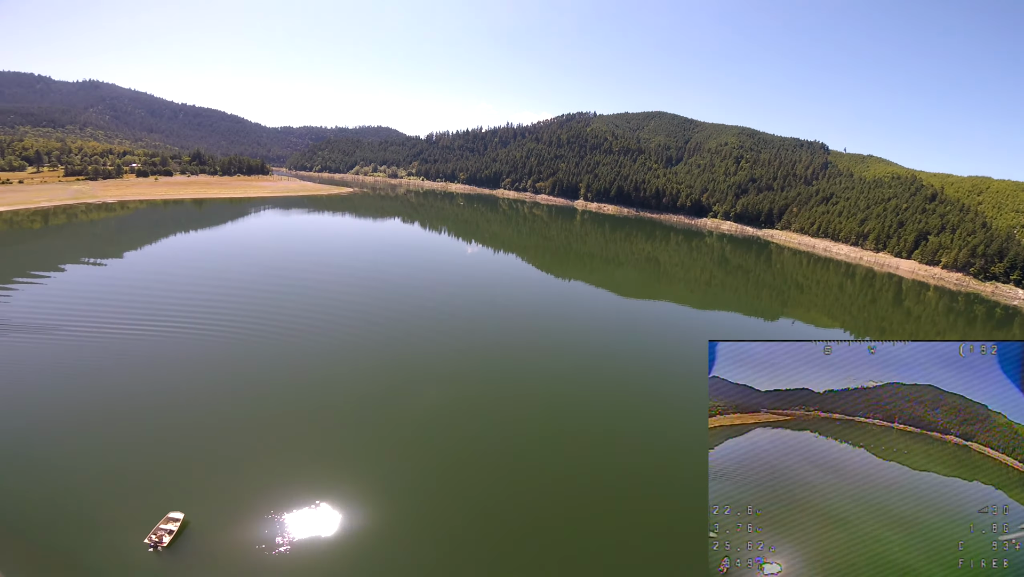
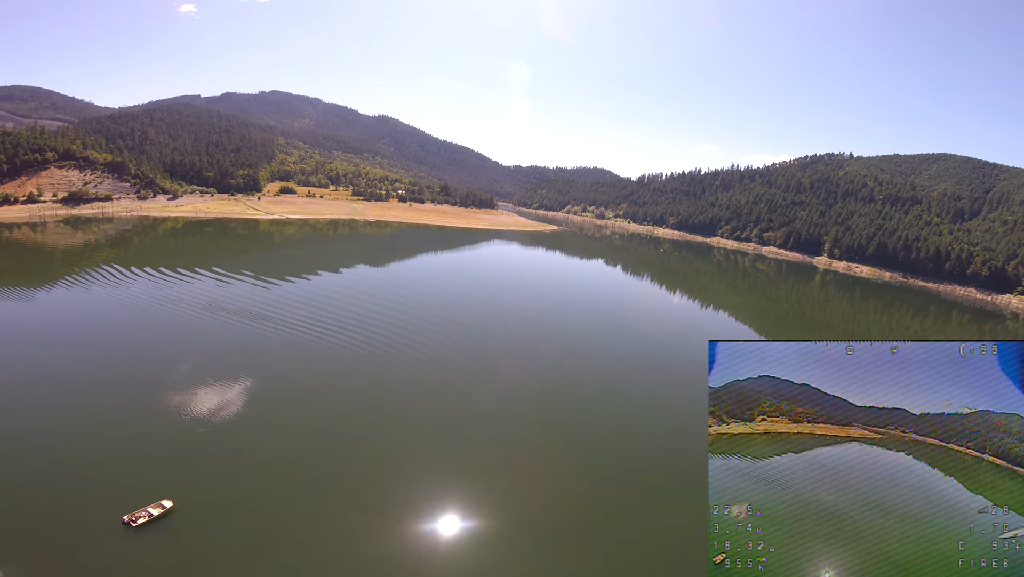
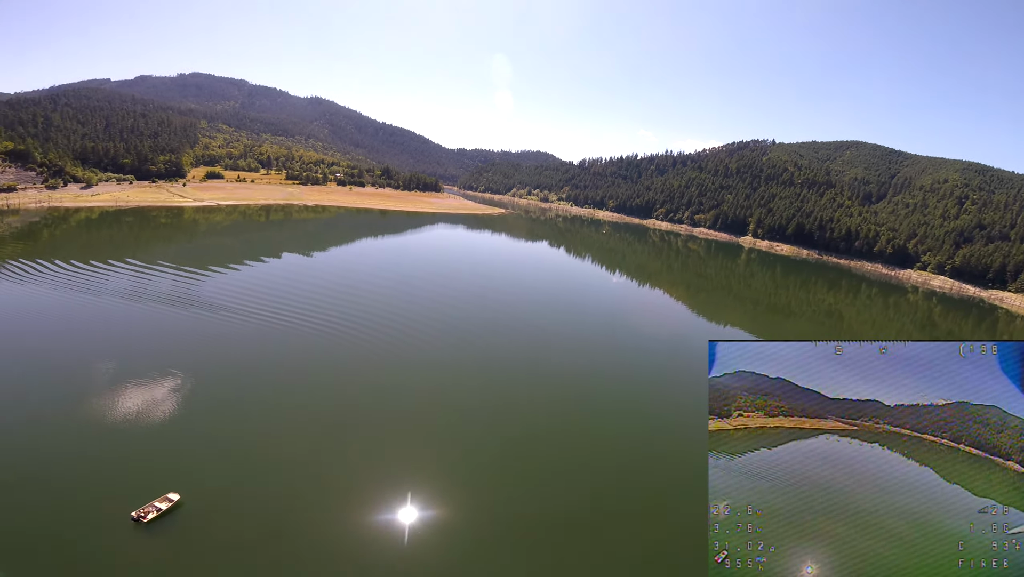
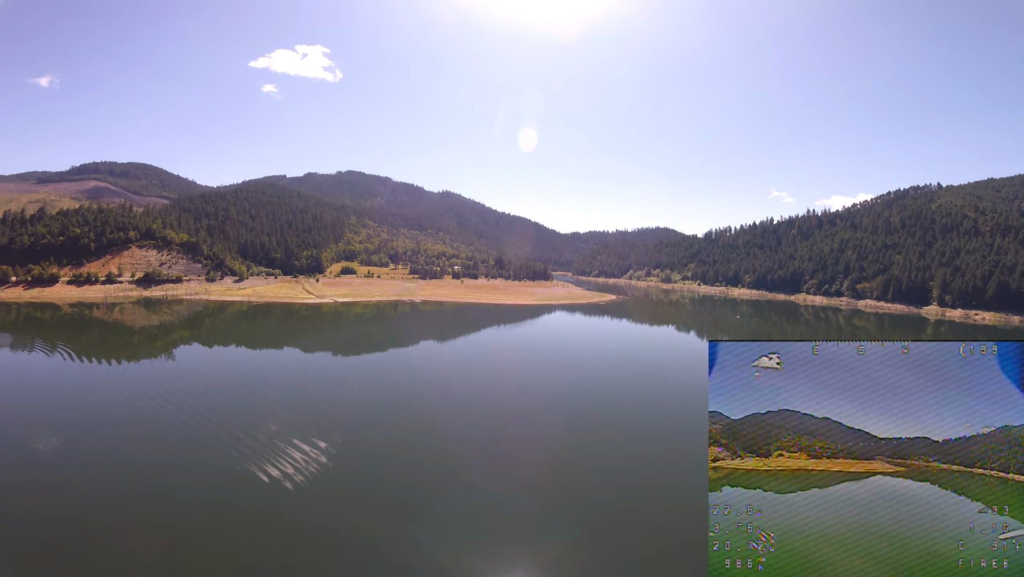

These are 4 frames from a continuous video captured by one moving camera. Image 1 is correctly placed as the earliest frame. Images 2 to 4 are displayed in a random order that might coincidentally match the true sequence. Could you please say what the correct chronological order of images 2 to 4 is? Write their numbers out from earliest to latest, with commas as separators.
3, 2, 4
